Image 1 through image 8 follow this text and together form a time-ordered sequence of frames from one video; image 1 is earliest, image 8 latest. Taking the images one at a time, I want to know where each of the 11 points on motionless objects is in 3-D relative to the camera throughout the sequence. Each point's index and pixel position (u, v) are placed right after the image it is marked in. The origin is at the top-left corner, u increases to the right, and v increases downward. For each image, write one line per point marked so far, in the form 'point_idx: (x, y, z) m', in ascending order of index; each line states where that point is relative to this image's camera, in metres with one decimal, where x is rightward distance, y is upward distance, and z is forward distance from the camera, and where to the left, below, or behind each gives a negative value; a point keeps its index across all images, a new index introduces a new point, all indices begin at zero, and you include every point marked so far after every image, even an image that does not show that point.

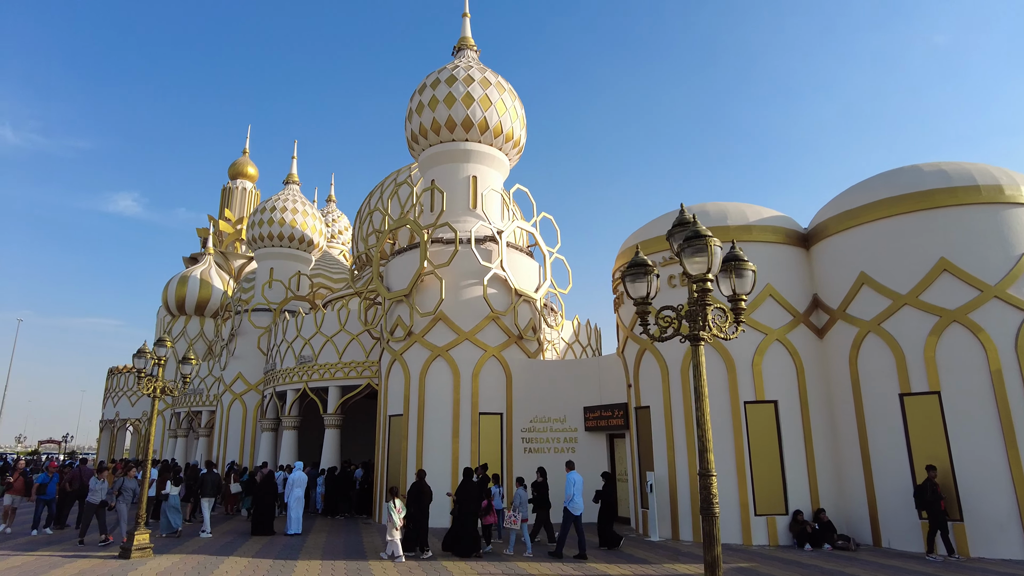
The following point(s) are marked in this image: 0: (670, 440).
0: (+2.5, -2.4, +10.4) m
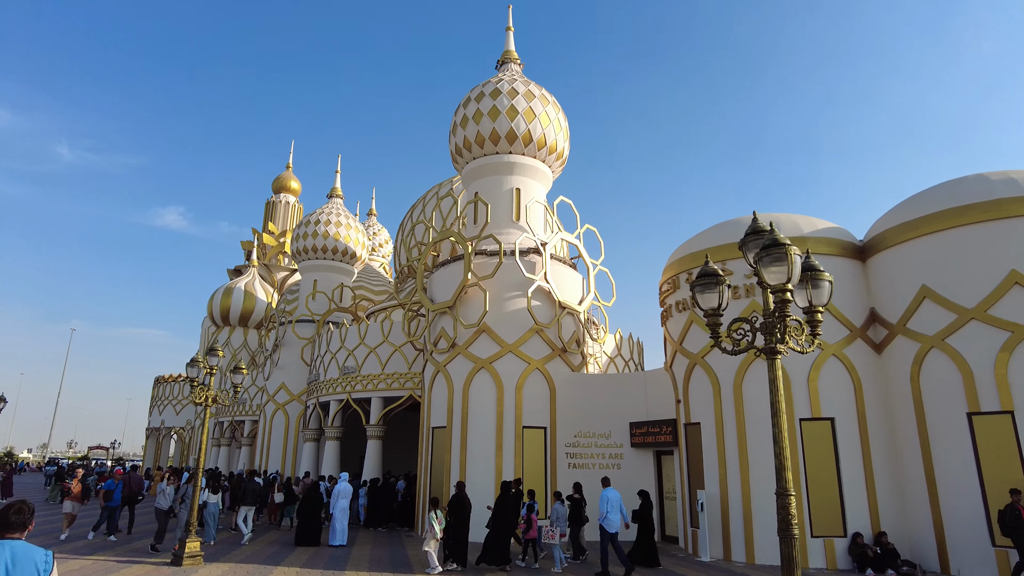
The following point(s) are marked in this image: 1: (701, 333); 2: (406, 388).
0: (+3.2, -2.6, +10.1) m
1: (+3.2, -0.7, +10.9) m
2: (-2.6, -2.4, +15.9) m
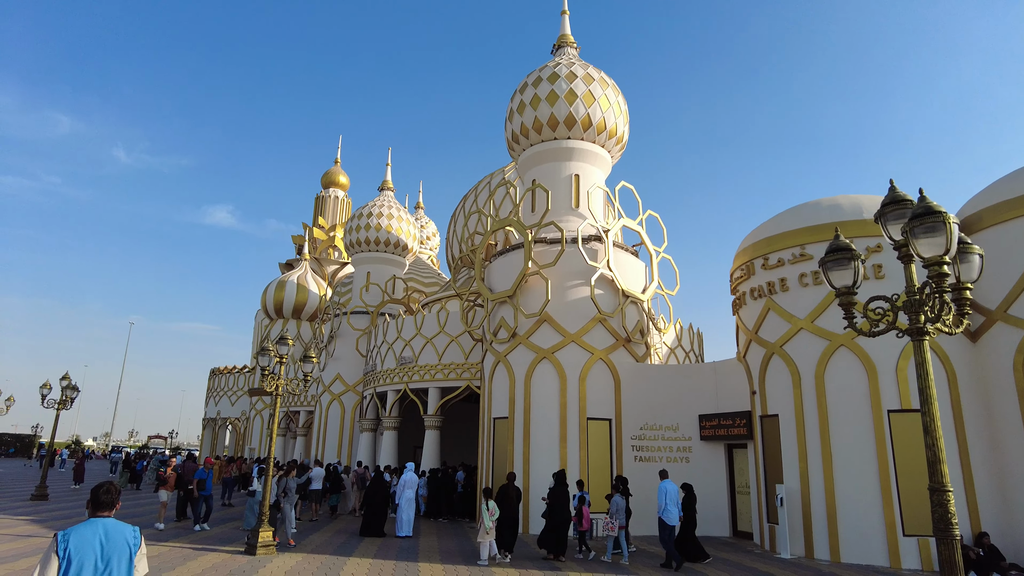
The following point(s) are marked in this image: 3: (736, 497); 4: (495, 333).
0: (+4.3, -2.4, +9.6) m
1: (+4.2, -0.5, +10.4) m
2: (-1.2, -2.2, +15.8) m
3: (+4.0, -3.7, +11.6) m
4: (-0.3, -0.9, +13.1) m
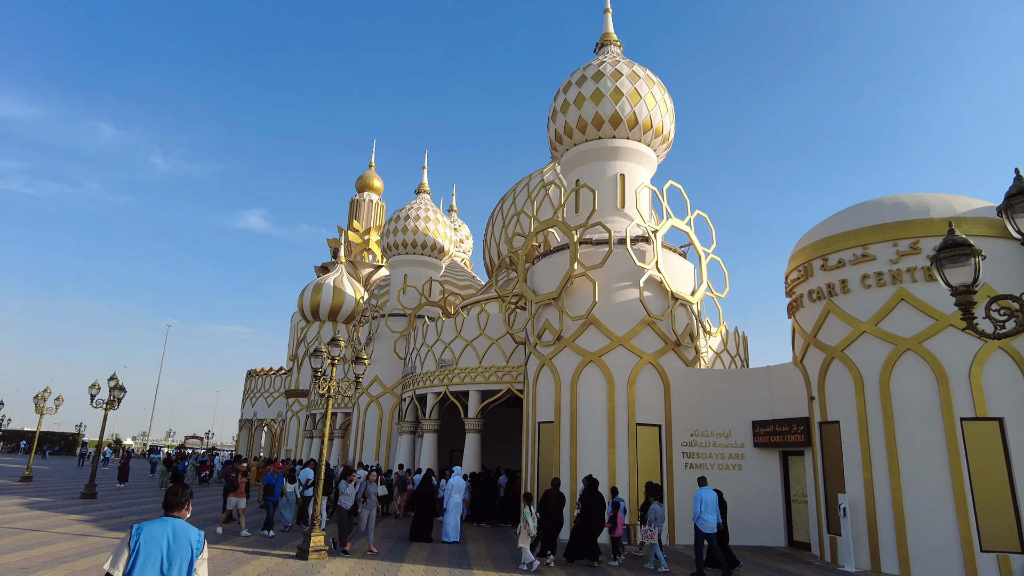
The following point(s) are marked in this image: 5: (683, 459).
0: (+5.0, -2.4, +9.2) m
1: (+5.0, -0.6, +10.0) m
2: (-0.2, -2.2, +15.6) m
3: (+4.8, -3.7, +11.2) m
4: (+0.5, -1.0, +12.9) m
5: (+3.1, -3.1, +11.7) m
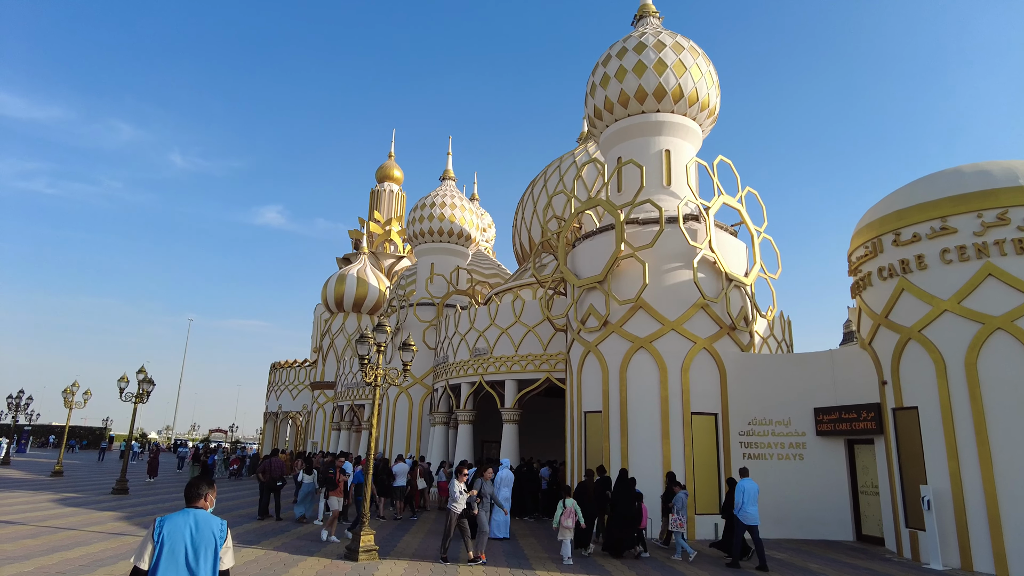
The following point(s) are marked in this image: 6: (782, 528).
0: (+5.7, -2.1, +8.5) m
1: (+5.7, -0.2, +9.3) m
2: (+0.7, -1.9, +15.0) m
3: (+5.6, -3.4, +10.6) m
4: (+1.4, -0.6, +12.3) m
5: (+3.9, -2.7, +11.1) m
6: (+4.4, -3.9, +10.8) m
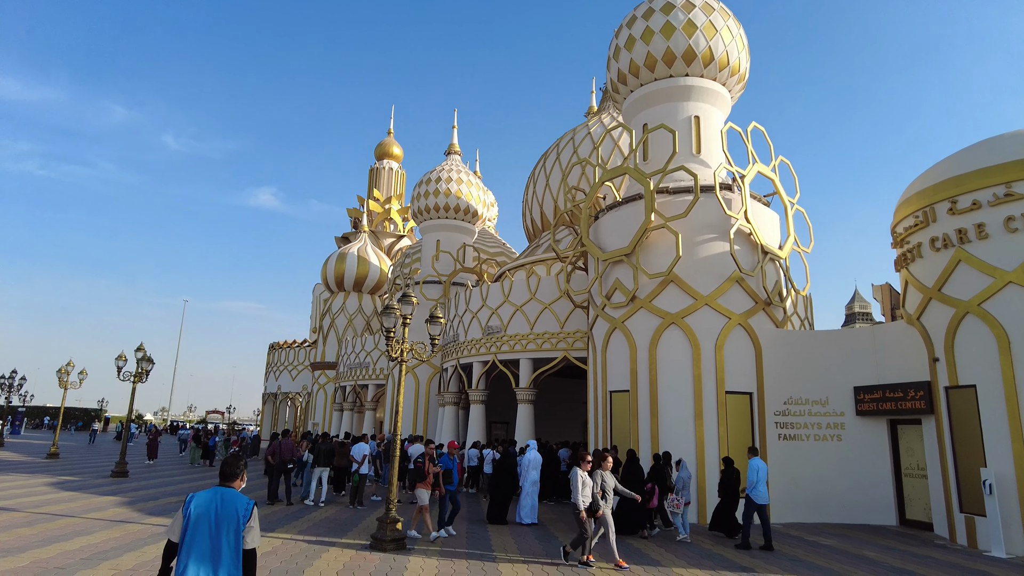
0: (+6.2, -1.7, +8.0) m
1: (+6.1, +0.2, +8.7) m
2: (+1.1, -1.3, +14.4) m
3: (+6.0, -3.0, +10.0) m
4: (+1.7, -0.2, +11.6) m
5: (+4.3, -2.3, +10.5) m
6: (+4.8, -3.5, +10.3) m
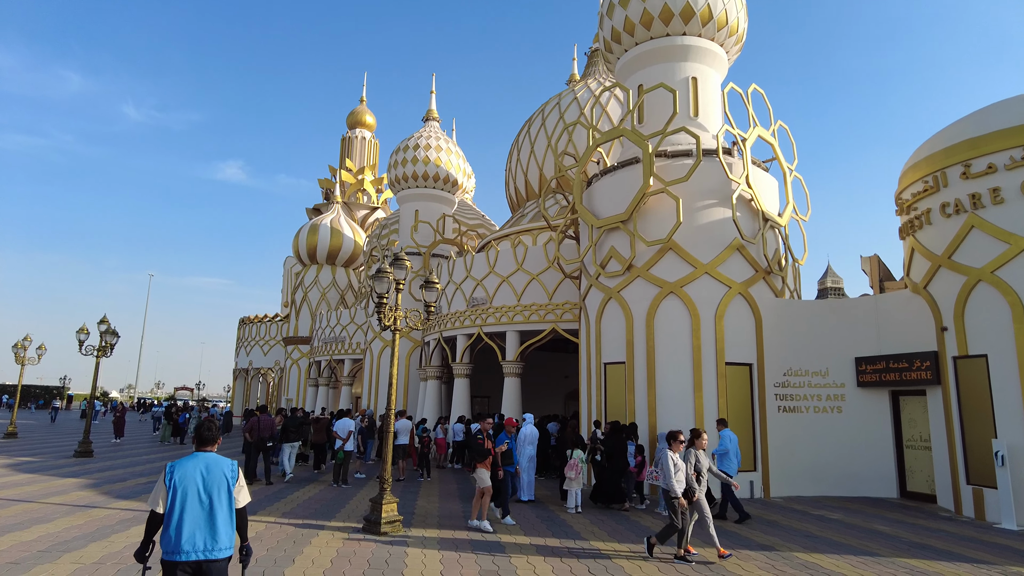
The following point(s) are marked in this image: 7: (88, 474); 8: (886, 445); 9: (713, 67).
0: (+6.1, -1.3, +7.7) m
1: (+6.1, +0.6, +8.4) m
2: (+0.8, -0.7, +14.0) m
3: (+5.9, -2.5, +9.8) m
4: (+1.6, +0.4, +11.1) m
5: (+4.1, -1.8, +10.2) m
6: (+4.7, -3.0, +10.0) m
7: (-6.7, -3.0, +10.4) m
8: (+5.7, -2.4, +9.9) m
9: (+3.8, +4.1, +12.2) m
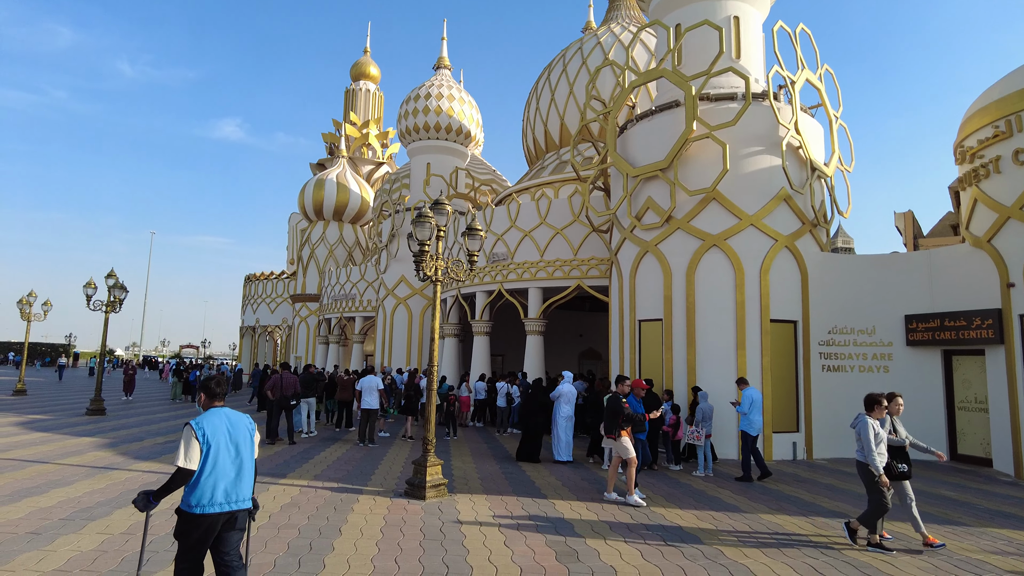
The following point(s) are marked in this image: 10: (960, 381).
0: (+6.6, -0.8, +7.2) m
1: (+6.6, +1.2, +7.7) m
2: (+1.3, +0.2, +13.4) m
3: (+6.4, -1.8, +9.4) m
4: (+2.1, +1.1, +10.5) m
5: (+4.6, -1.1, +9.8) m
6: (+5.2, -2.3, +9.6) m
7: (-6.2, -2.2, +10.0) m
8: (+6.2, -1.7, +9.5) m
9: (+4.3, +4.9, +11.3) m
10: (+6.4, -1.3, +9.3) m
